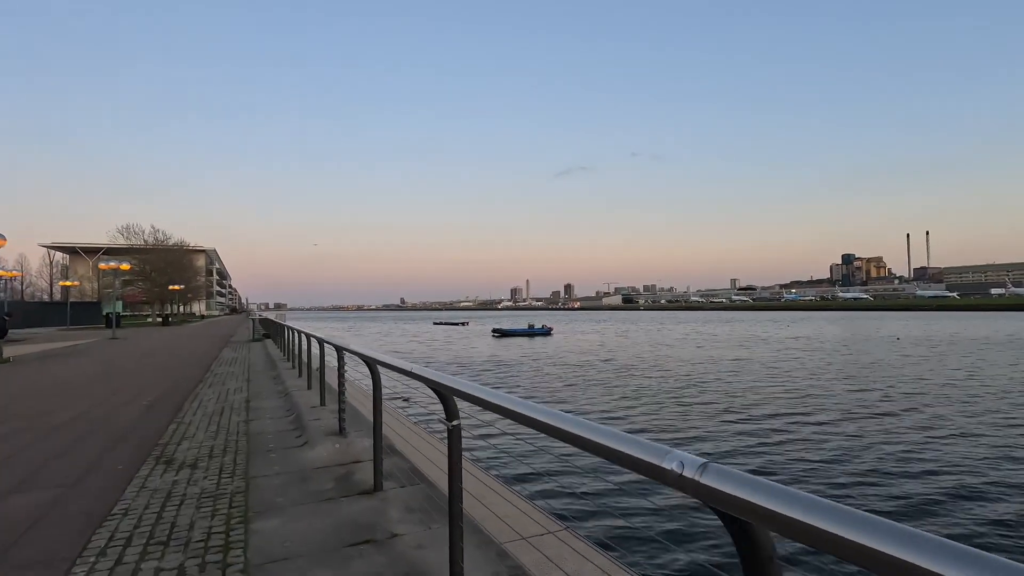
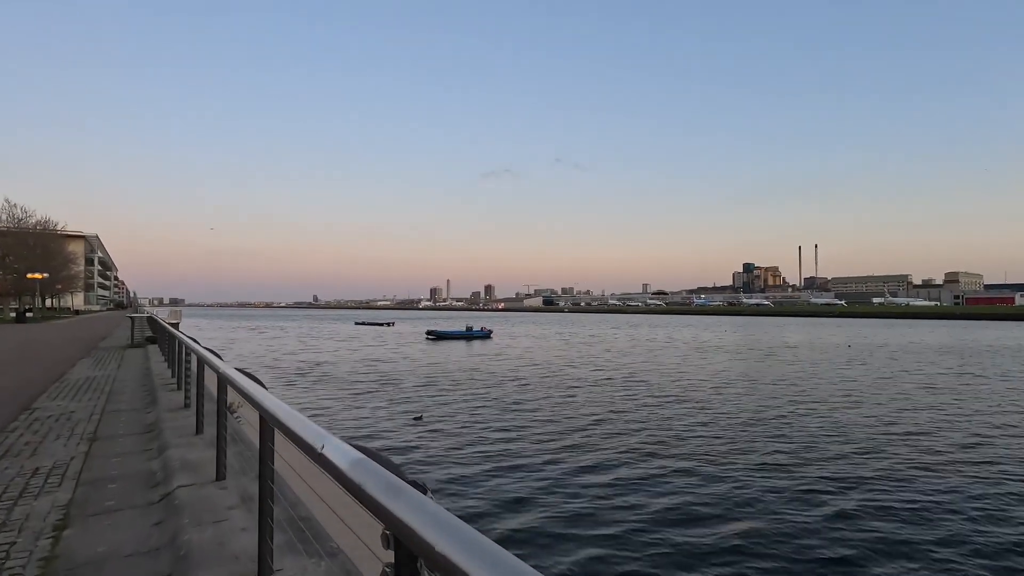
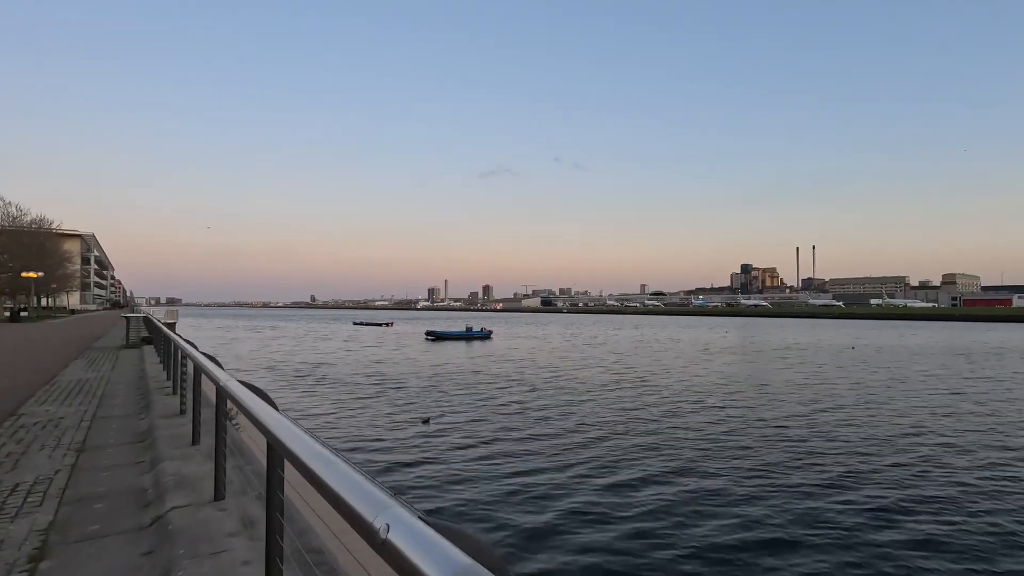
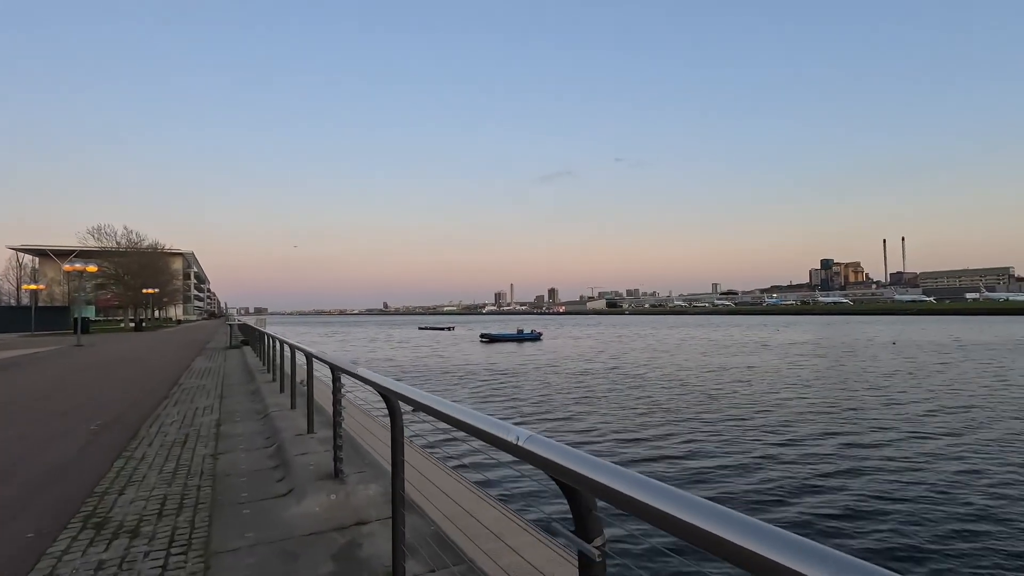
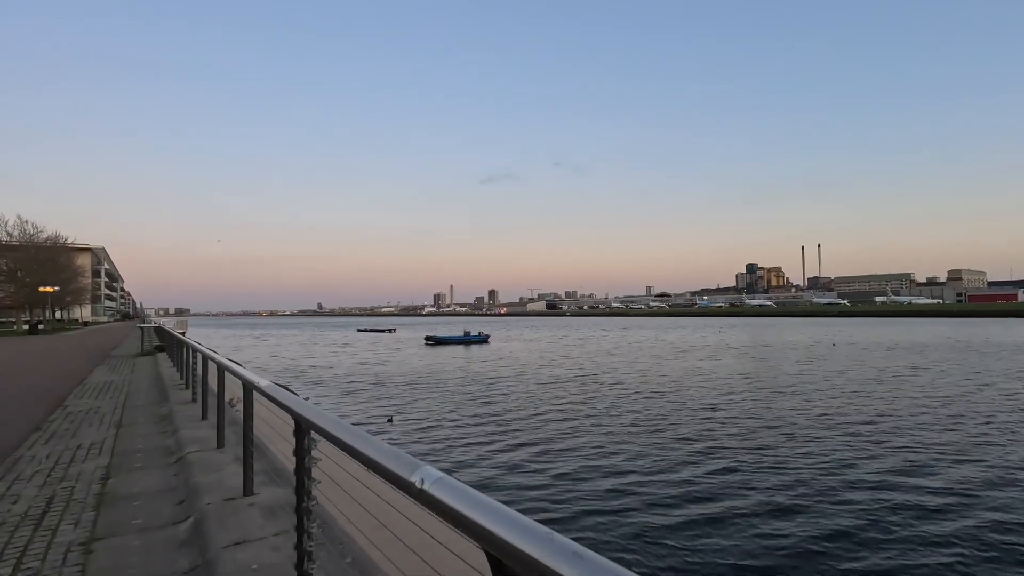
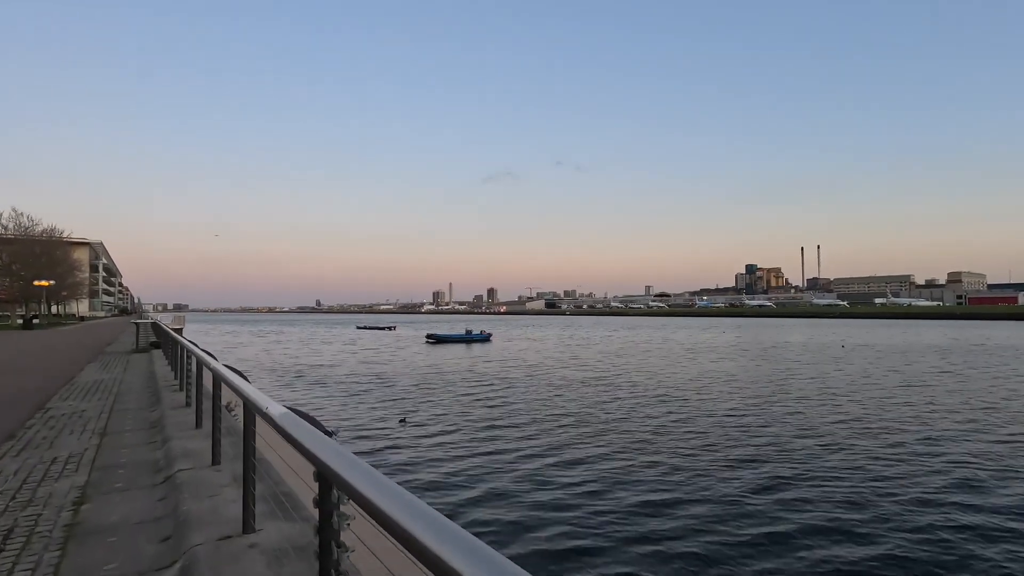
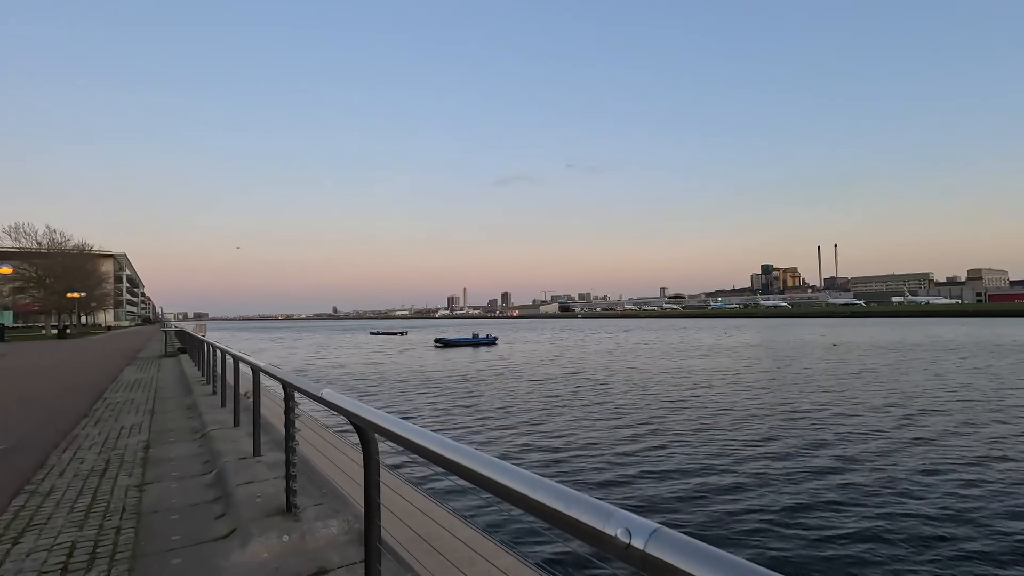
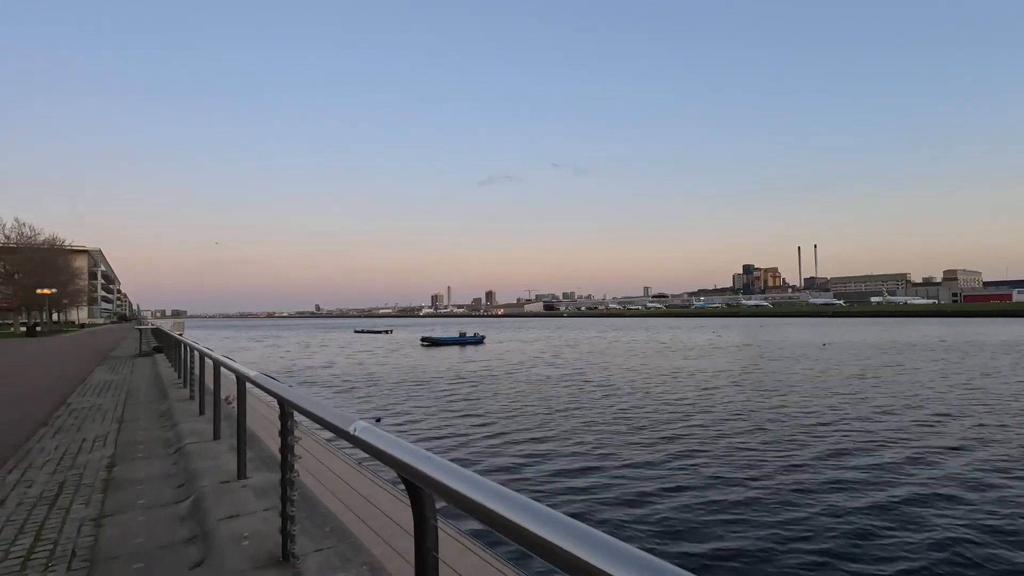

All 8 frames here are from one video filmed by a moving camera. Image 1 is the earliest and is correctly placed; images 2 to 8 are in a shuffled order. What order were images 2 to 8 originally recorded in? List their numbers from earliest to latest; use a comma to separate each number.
4, 7, 8, 5, 6, 2, 3
